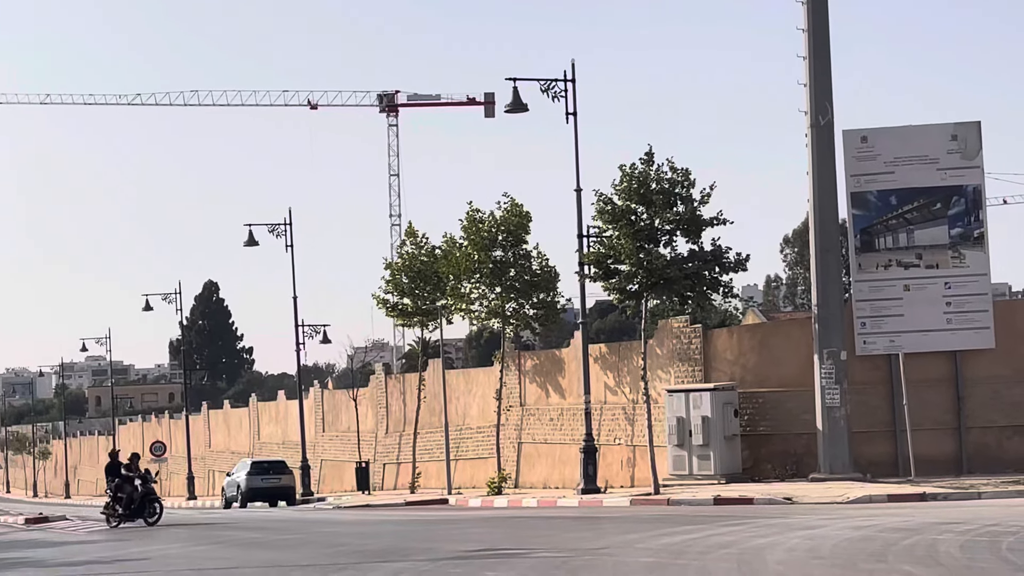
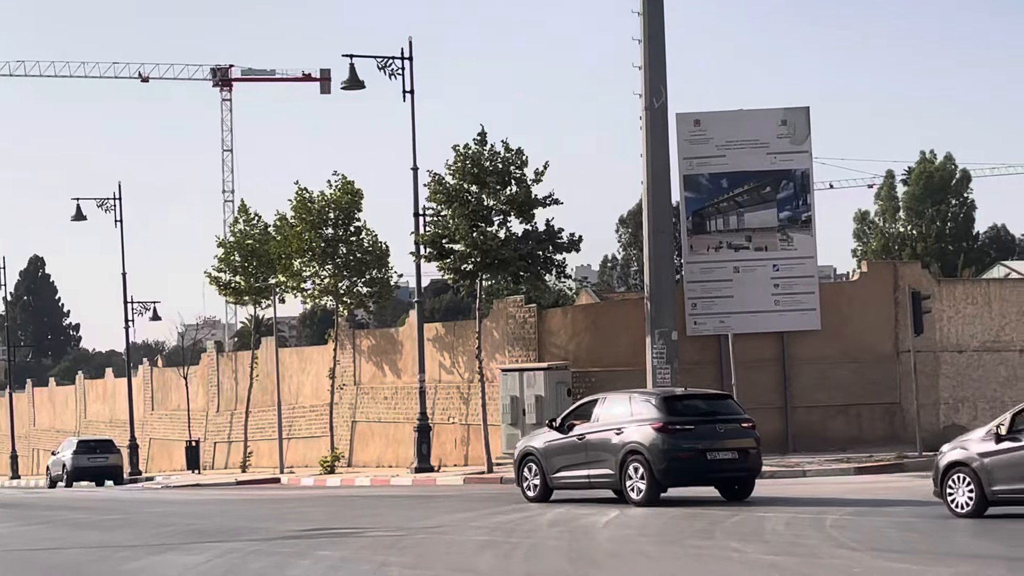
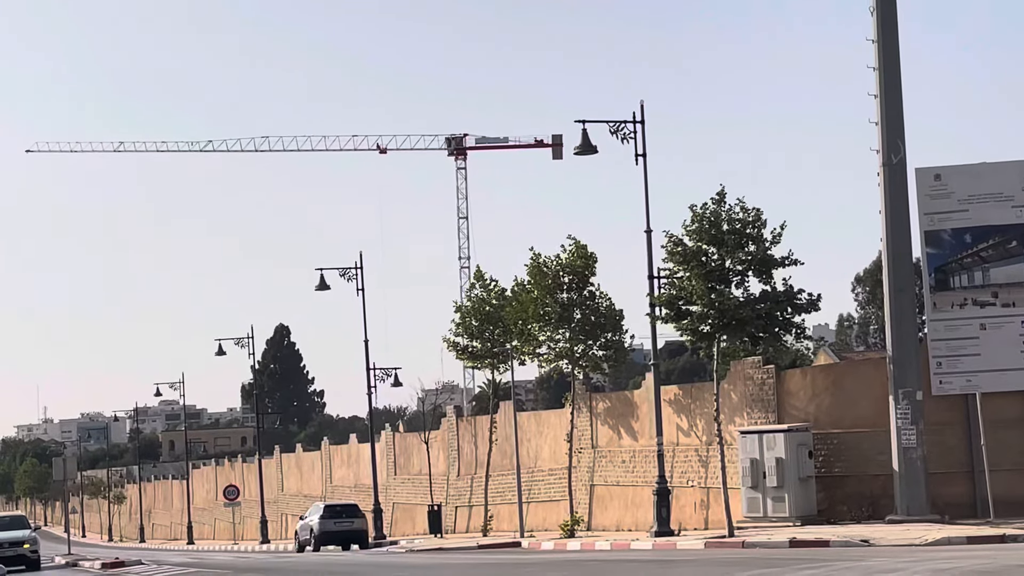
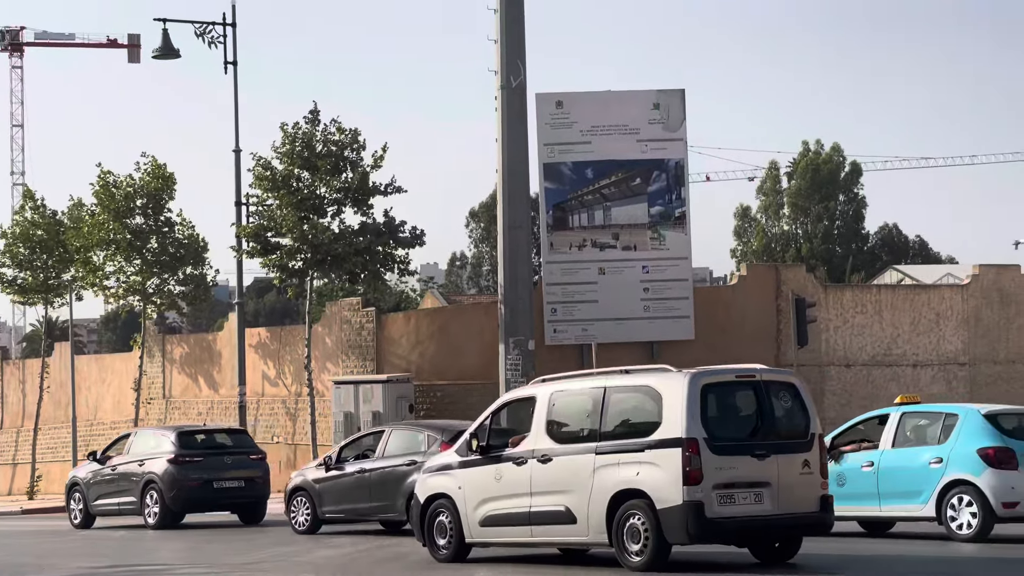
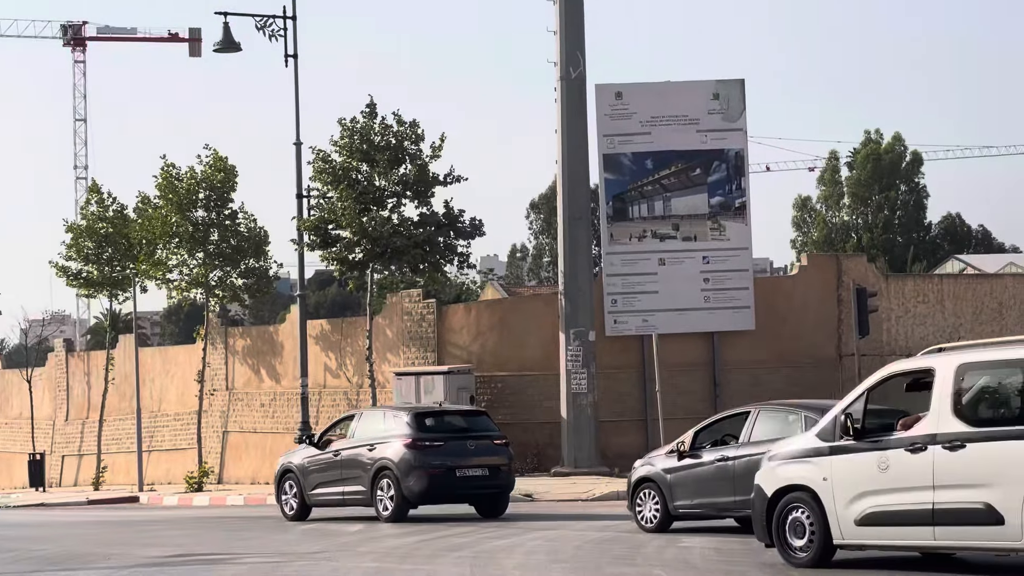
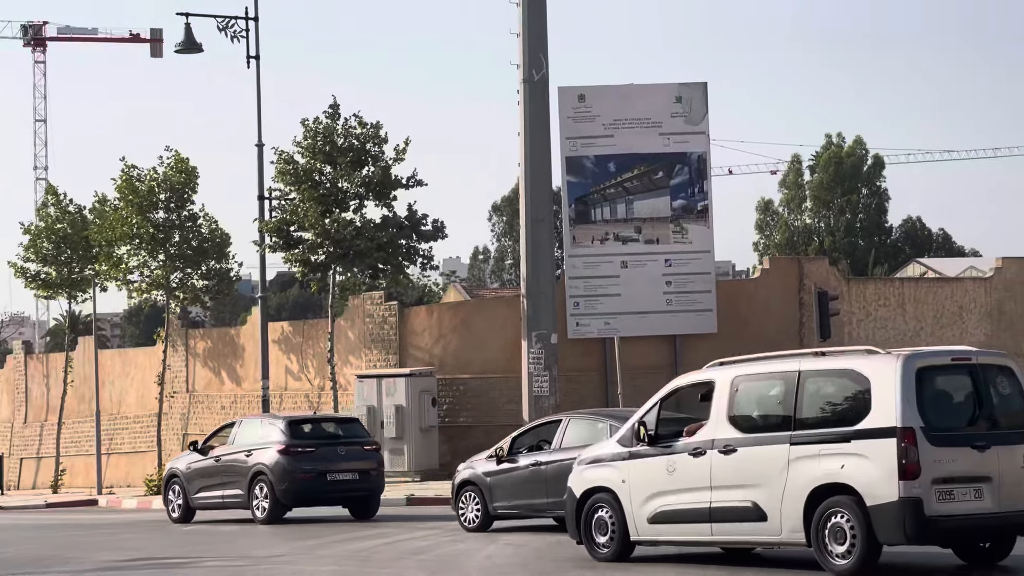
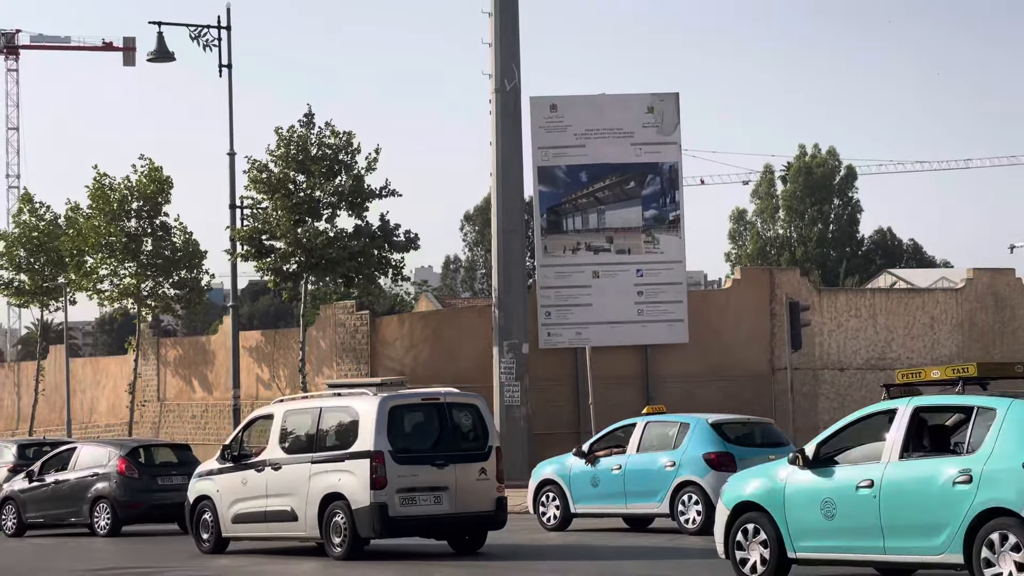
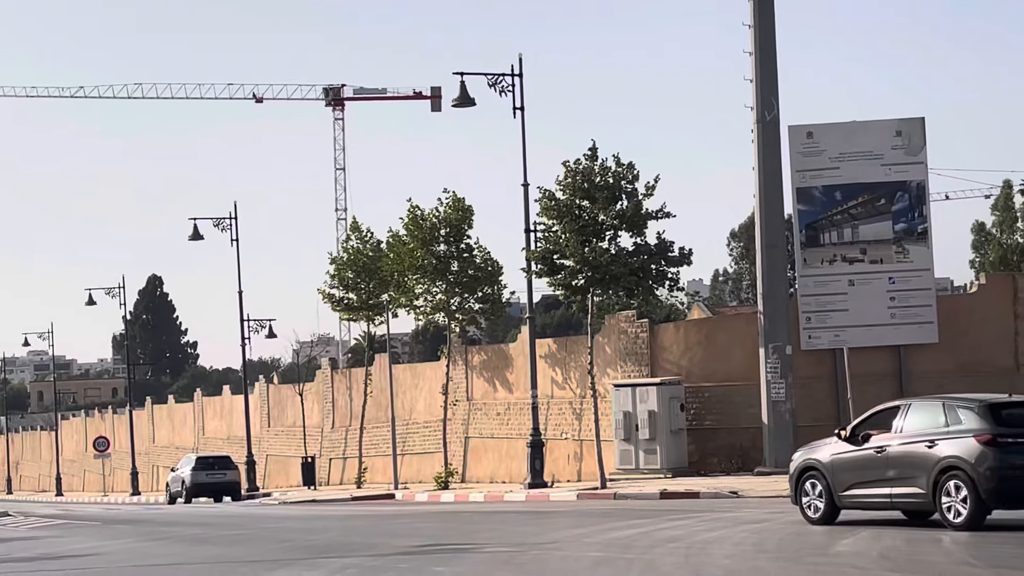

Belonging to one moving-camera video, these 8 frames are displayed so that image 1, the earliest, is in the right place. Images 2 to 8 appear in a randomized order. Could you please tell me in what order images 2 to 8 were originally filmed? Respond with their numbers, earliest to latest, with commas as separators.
3, 8, 2, 5, 6, 4, 7
